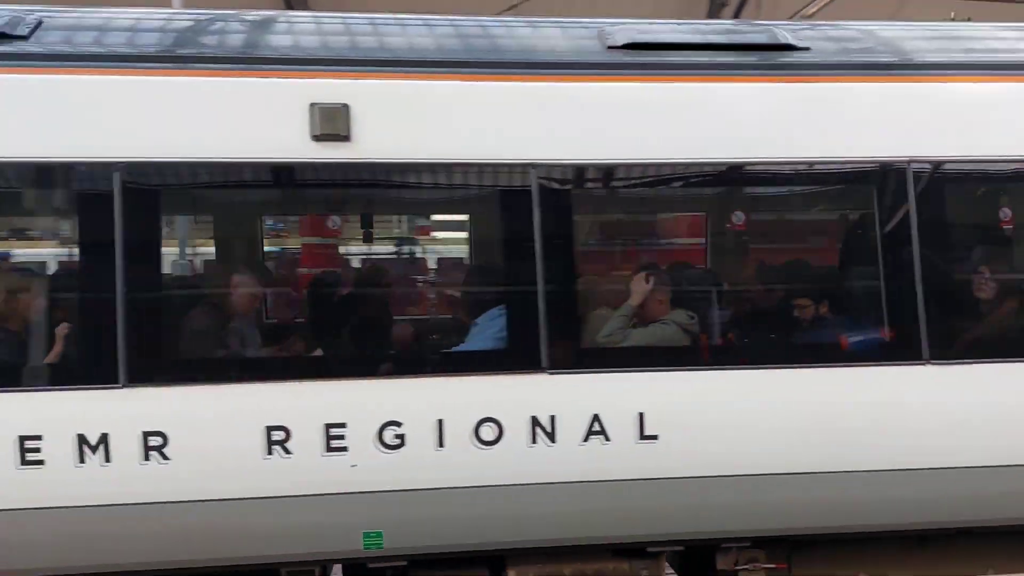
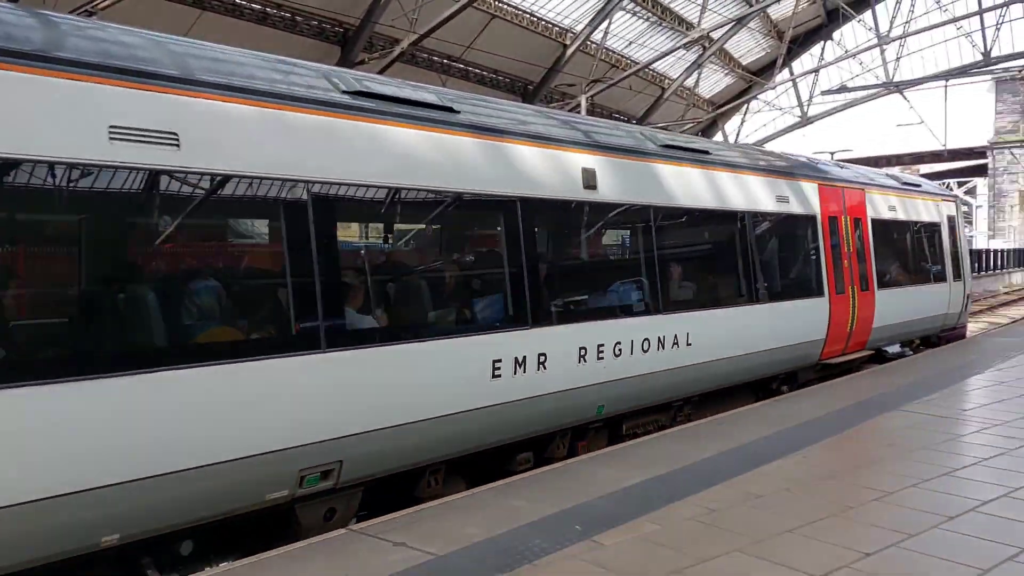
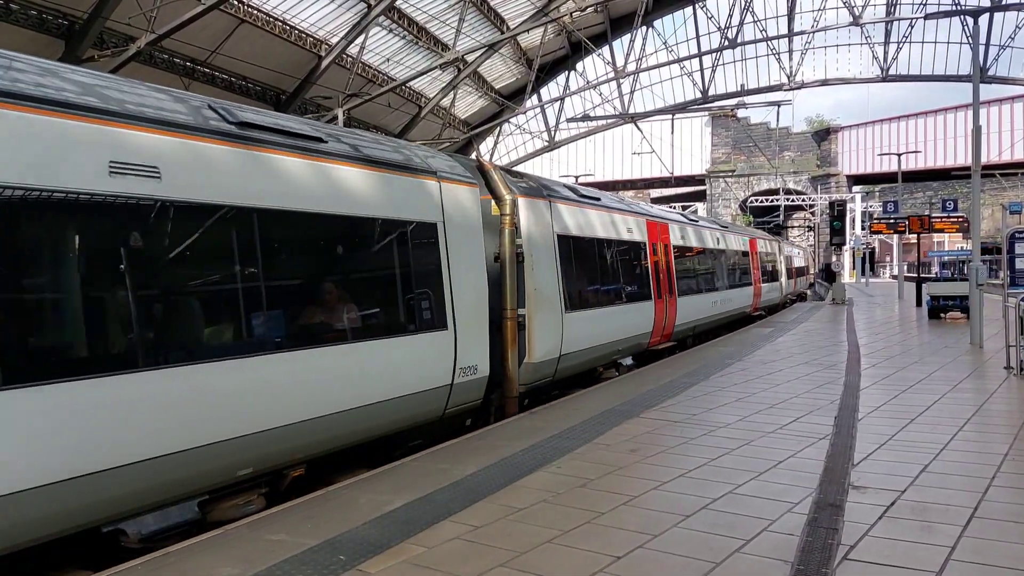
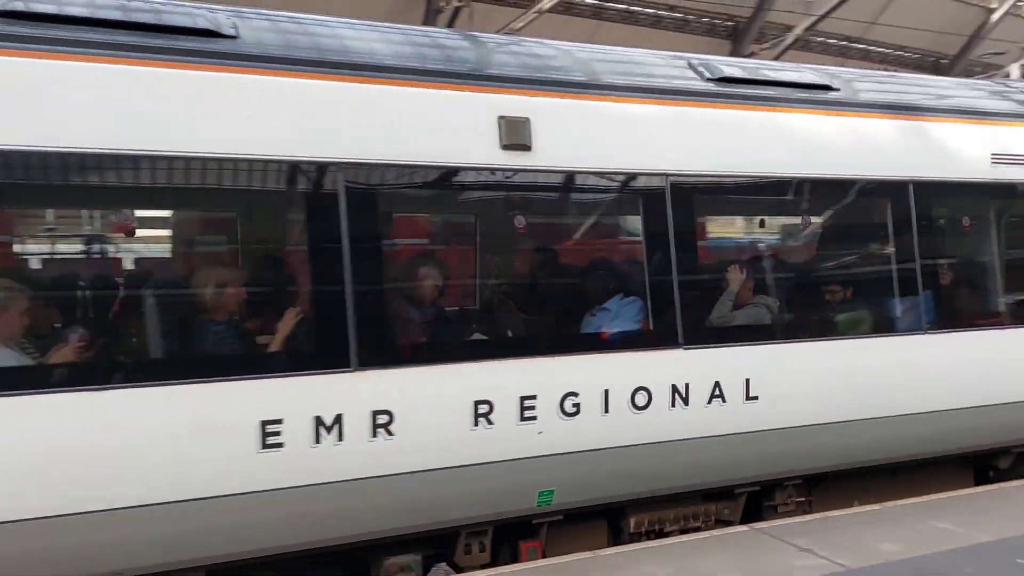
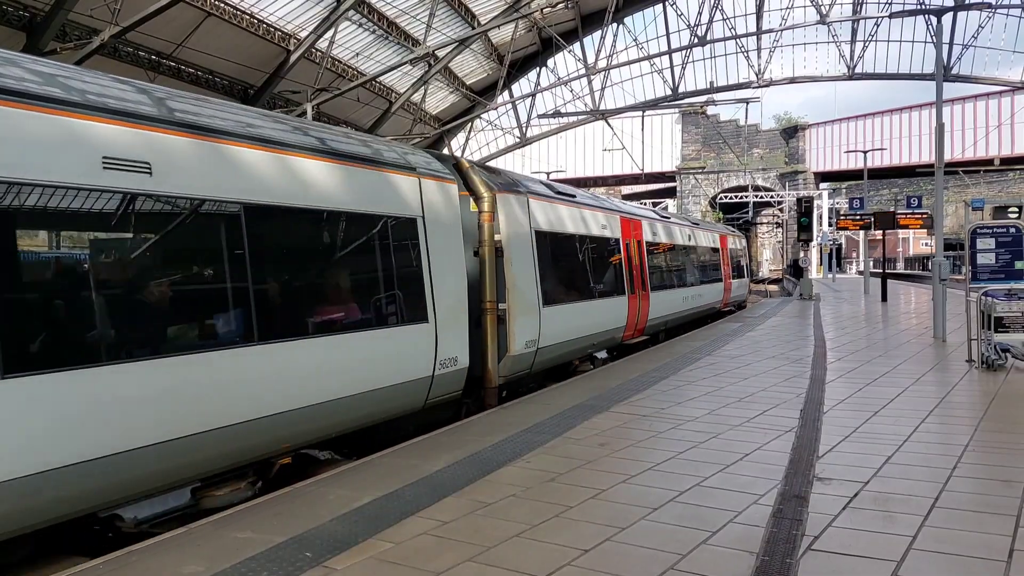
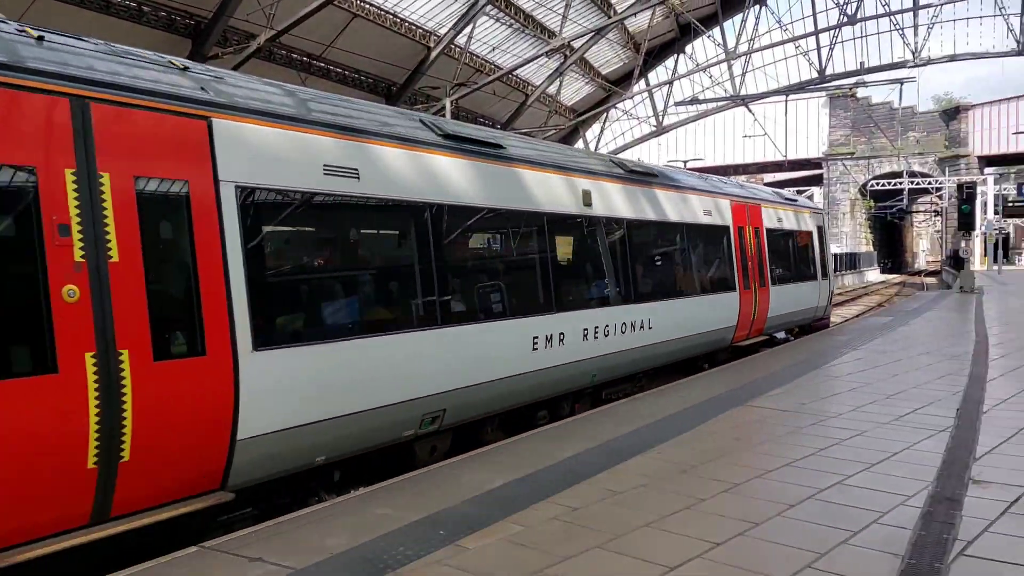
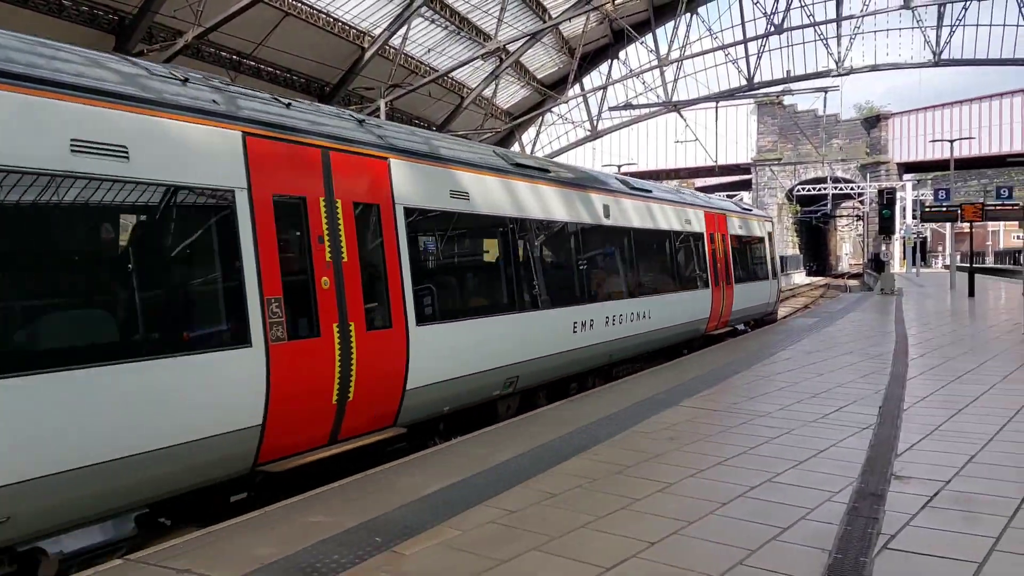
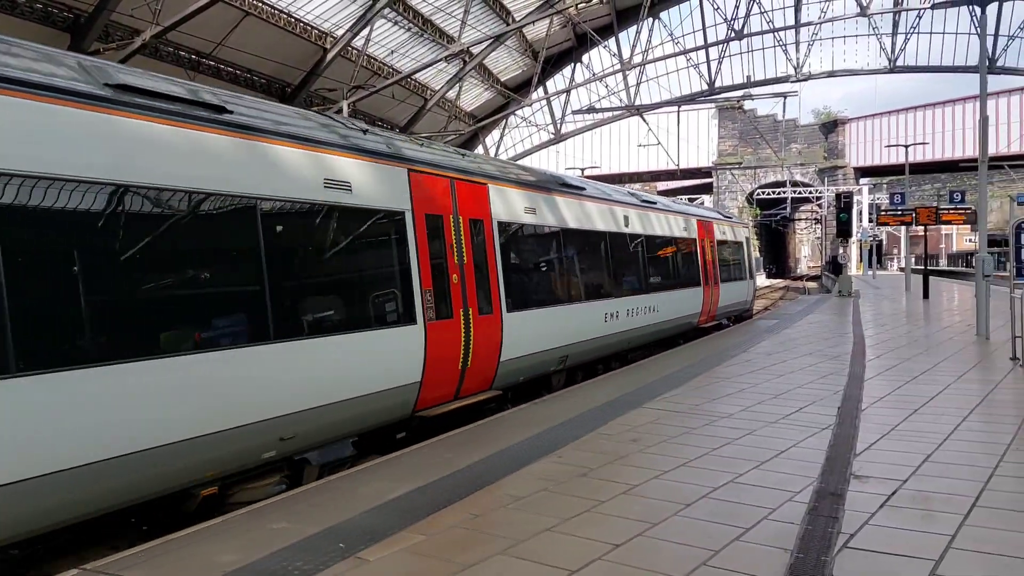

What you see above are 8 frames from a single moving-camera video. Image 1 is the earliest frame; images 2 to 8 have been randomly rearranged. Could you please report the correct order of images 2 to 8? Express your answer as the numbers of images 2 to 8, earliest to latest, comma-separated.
4, 2, 6, 7, 8, 5, 3
